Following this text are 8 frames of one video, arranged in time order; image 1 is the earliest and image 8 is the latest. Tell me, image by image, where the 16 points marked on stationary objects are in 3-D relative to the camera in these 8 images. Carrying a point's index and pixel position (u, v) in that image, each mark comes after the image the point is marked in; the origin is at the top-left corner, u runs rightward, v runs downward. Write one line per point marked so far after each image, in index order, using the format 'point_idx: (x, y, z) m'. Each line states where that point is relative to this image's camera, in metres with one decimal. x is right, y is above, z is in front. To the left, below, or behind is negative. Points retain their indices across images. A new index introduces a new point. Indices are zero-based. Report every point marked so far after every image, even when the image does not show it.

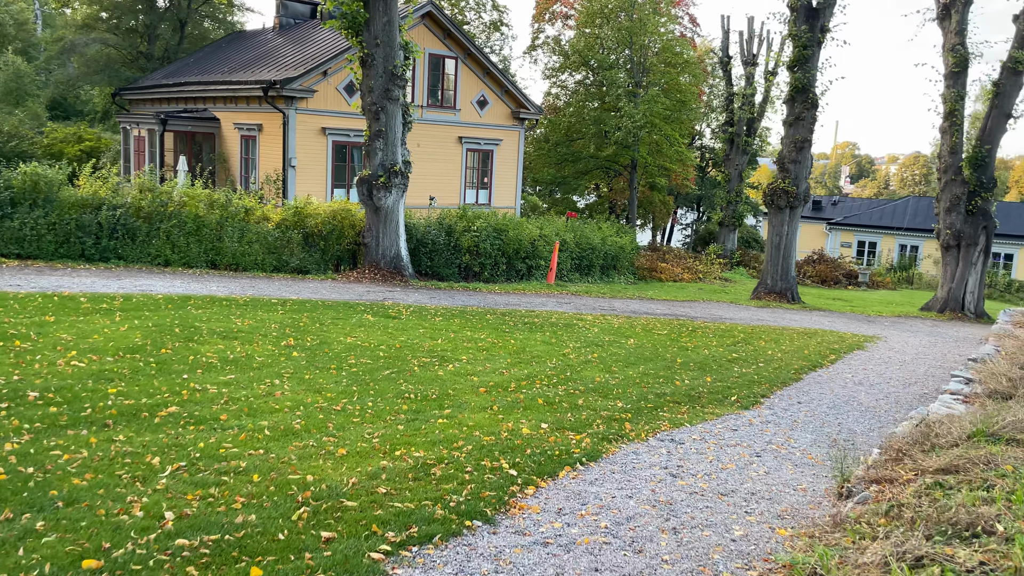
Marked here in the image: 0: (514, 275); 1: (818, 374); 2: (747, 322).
0: (+0.1, +0.3, +19.5) m
1: (+4.7, -1.3, +12.1) m
2: (+4.9, -0.7, +16.5) m
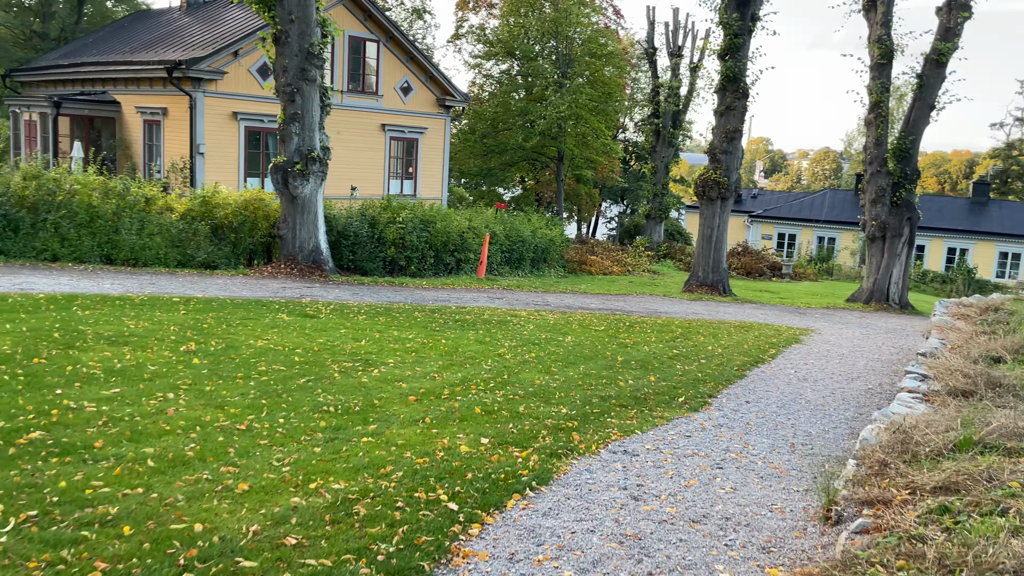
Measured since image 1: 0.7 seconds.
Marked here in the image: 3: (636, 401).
0: (-1.6, +0.4, +18.5) m
1: (+3.7, -1.2, +11.6) m
2: (+3.5, -0.6, +16.0) m
3: (+1.4, -1.3, +8.8) m
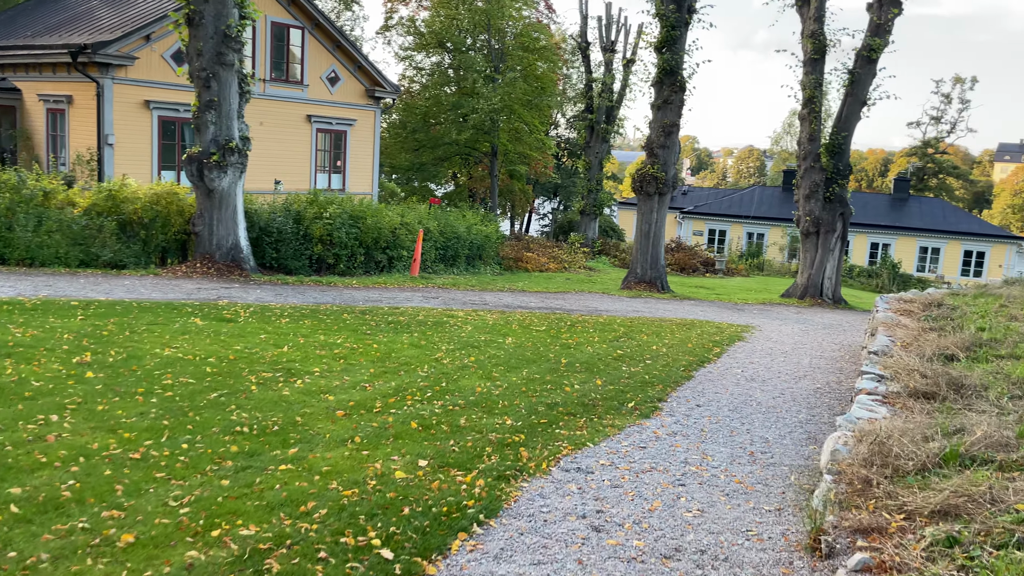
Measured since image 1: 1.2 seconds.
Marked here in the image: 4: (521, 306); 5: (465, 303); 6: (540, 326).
0: (-3.1, +0.5, +17.6) m
1: (+2.8, -1.2, +11.2) m
2: (+2.2, -0.5, +15.5) m
3: (+0.7, -1.2, +8.2) m
4: (+0.2, -0.3, +14.8) m
5: (-0.8, -0.3, +14.4) m
6: (+0.5, -0.6, +12.9) m
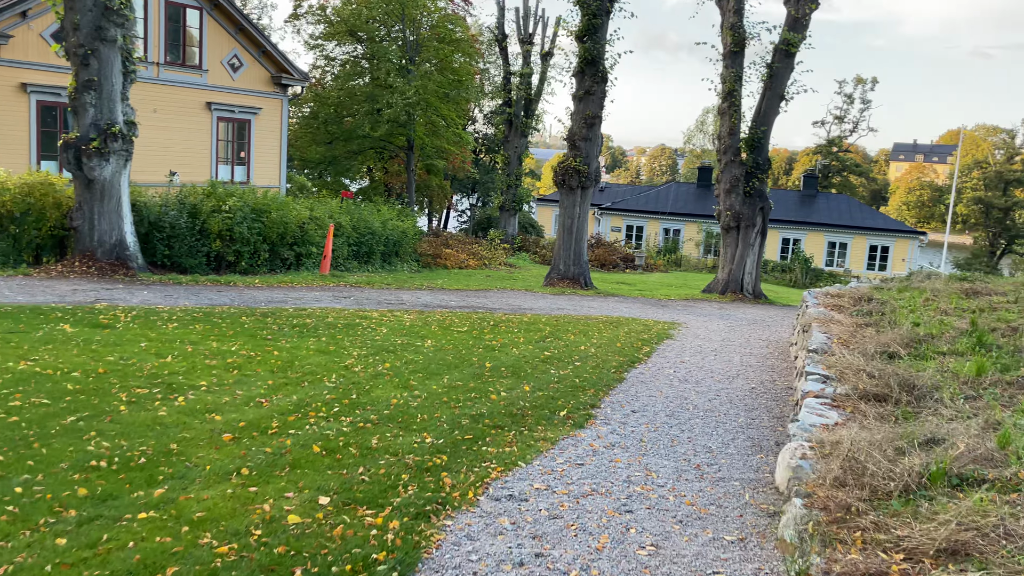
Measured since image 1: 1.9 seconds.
0: (-4.8, +0.5, +16.3) m
1: (+1.7, -1.1, +10.6) m
2: (+0.7, -0.4, +14.8) m
3: (0.0, -1.2, +7.4) m
4: (-1.3, -0.3, +13.9) m
5: (-2.2, -0.2, +13.4) m
6: (-0.8, -0.6, +12.0) m
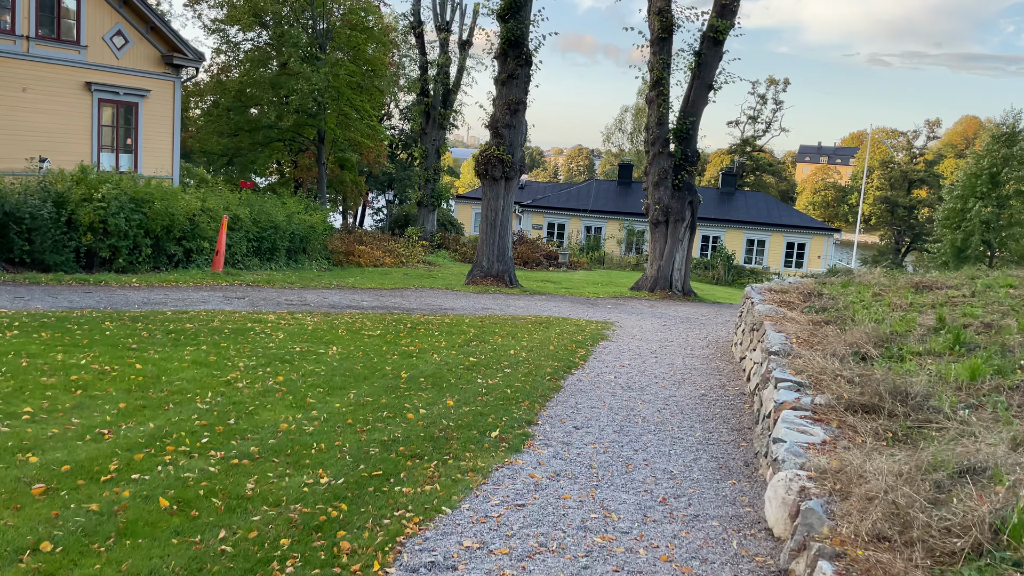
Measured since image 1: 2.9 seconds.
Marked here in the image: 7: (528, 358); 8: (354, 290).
0: (-6.3, +0.5, +14.4) m
1: (+0.8, -1.1, +9.3) m
2: (-0.7, -0.4, +13.4) m
3: (-0.6, -1.2, +6.0) m
4: (-2.5, -0.3, +12.3) m
5: (-3.4, -0.2, +11.7) m
6: (-1.8, -0.6, +10.5) m
7: (+0.2, -0.9, +10.1) m
8: (-2.8, 0.0, +14.3) m
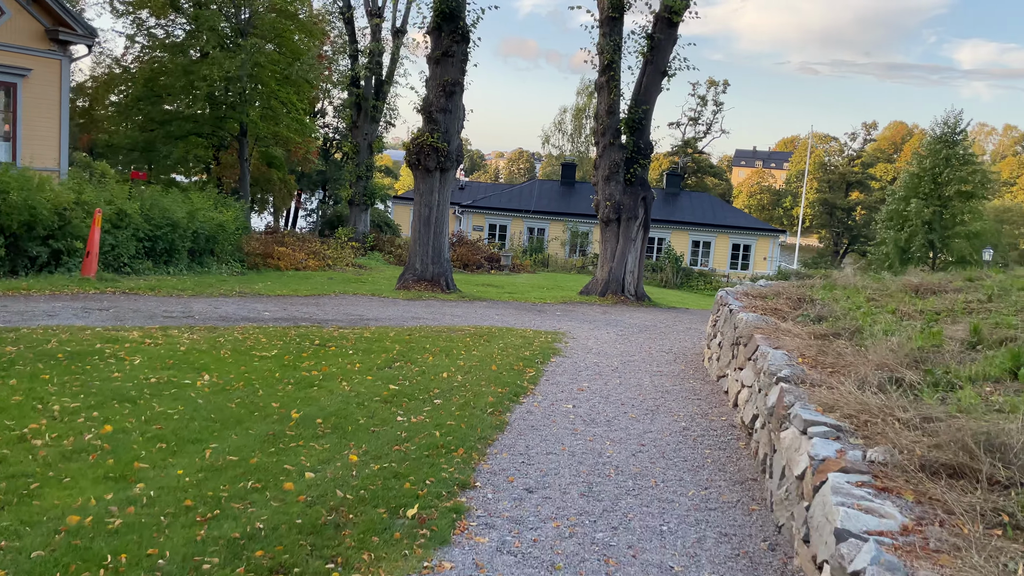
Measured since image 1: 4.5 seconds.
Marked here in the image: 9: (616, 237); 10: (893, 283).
0: (-7.3, +0.3, +11.9) m
1: (+0.1, -1.1, +7.3) m
2: (-1.6, -0.5, +11.3) m
3: (-1.0, -1.3, +3.9) m
4: (-3.4, -0.4, +10.1) m
5: (-4.3, -0.3, +9.4) m
6: (-2.6, -0.6, +8.3) m
7: (-0.5, -1.0, +8.0) m
8: (-3.8, -0.2, +12.0) m
9: (+2.6, +1.2, +19.4) m
10: (+5.3, +0.1, +10.9) m
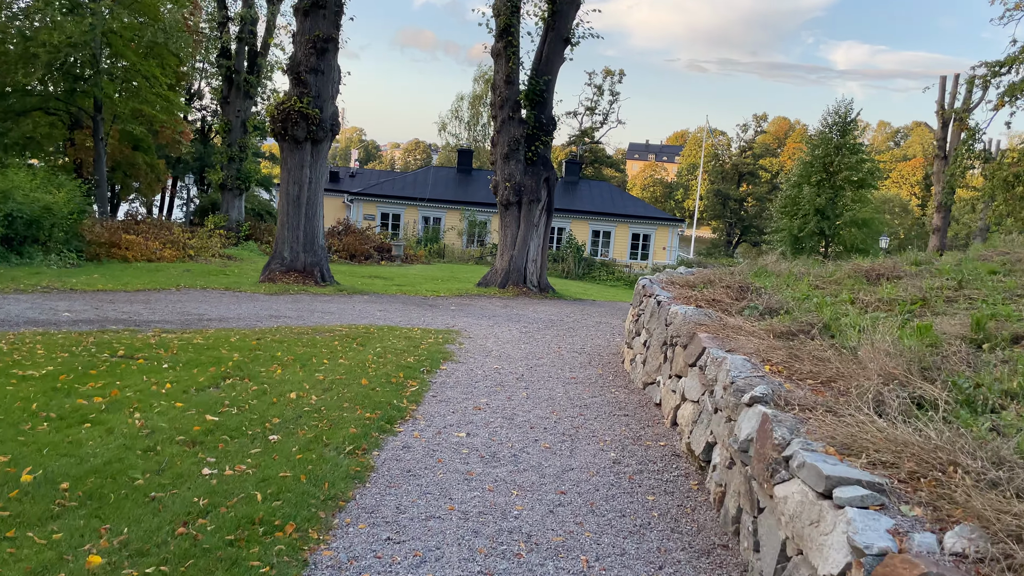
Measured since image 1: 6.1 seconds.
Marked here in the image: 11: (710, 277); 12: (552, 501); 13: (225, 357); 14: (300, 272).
0: (-8.7, +0.4, +8.9) m
1: (-0.7, -1.1, +5.3) m
2: (-3.0, -0.4, +9.1) m
3: (-1.4, -1.2, +1.8) m
4: (-4.6, -0.3, +7.6) m
5: (-5.4, -0.3, +6.8) m
6: (-3.5, -0.6, +5.9) m
7: (-1.4, -0.9, +5.9) m
8: (-5.3, -0.1, +9.5) m
9: (+0.1, +1.5, +17.6) m
10: (+3.9, +0.2, +9.5) m
11: (+2.2, +0.1, +8.9) m
12: (+0.2, -1.2, +4.7) m
13: (-2.5, -0.6, +7.0) m
14: (-3.8, +0.3, +14.2) m
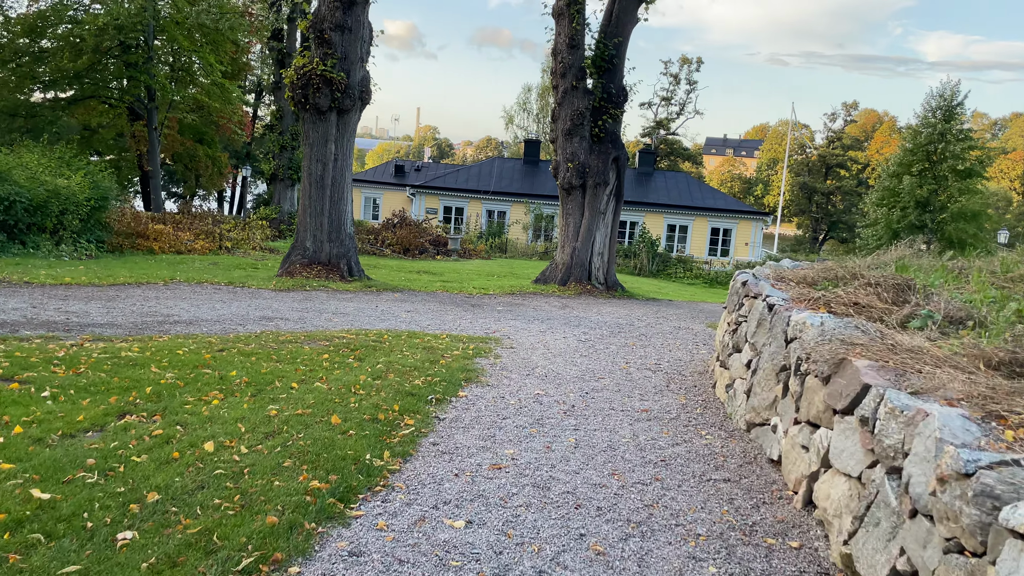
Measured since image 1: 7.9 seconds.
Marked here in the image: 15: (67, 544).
0: (-8.2, +0.5, +7.4) m
1: (-0.6, -1.0, +3.2) m
2: (-2.5, -0.4, +7.1) m
3: (-1.6, -1.2, -0.3) m
4: (-4.3, -0.2, +5.8) m
5: (-5.1, -0.2, +5.1) m
6: (-3.4, -0.5, +4.0) m
7: (-1.3, -0.8, +3.8) m
8: (-4.8, 0.0, +7.7) m
9: (+1.3, +1.5, +15.2) m
10: (+4.3, +0.2, +6.9) m
11: (+2.7, +0.1, +6.4) m
12: (+0.3, -1.2, +2.4) m
13: (-2.3, -0.6, +5.0) m
14: (-2.9, +0.4, +12.2) m
15: (-1.6, -0.9, +2.9) m
